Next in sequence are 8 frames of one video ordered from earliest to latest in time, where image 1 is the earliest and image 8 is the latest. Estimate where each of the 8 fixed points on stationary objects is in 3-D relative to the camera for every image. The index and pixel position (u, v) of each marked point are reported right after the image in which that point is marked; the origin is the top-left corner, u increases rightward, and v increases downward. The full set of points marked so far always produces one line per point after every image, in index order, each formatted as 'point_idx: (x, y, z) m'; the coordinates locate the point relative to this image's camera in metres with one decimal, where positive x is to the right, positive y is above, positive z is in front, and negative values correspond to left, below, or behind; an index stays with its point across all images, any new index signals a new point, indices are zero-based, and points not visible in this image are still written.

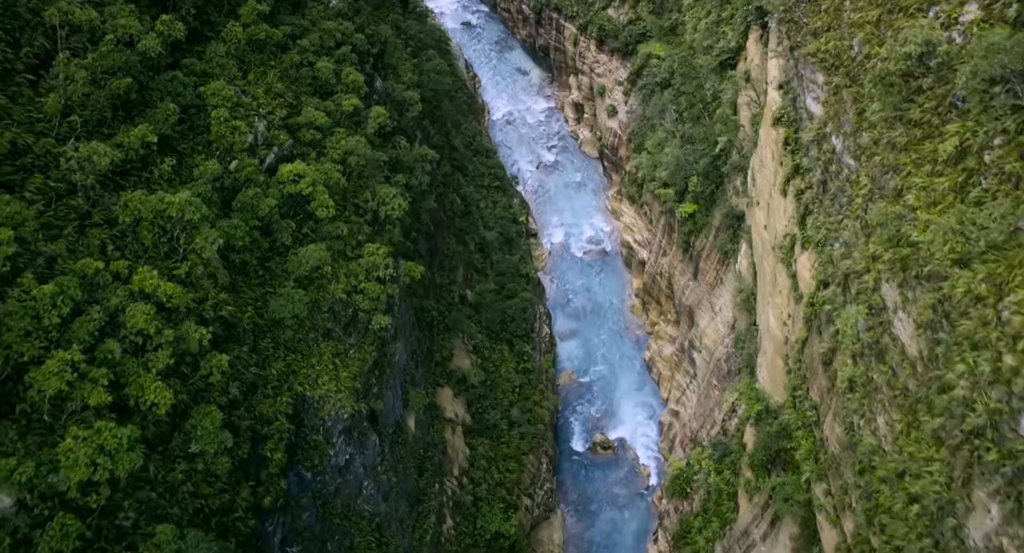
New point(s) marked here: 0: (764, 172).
0: (+6.1, +2.5, +19.2) m
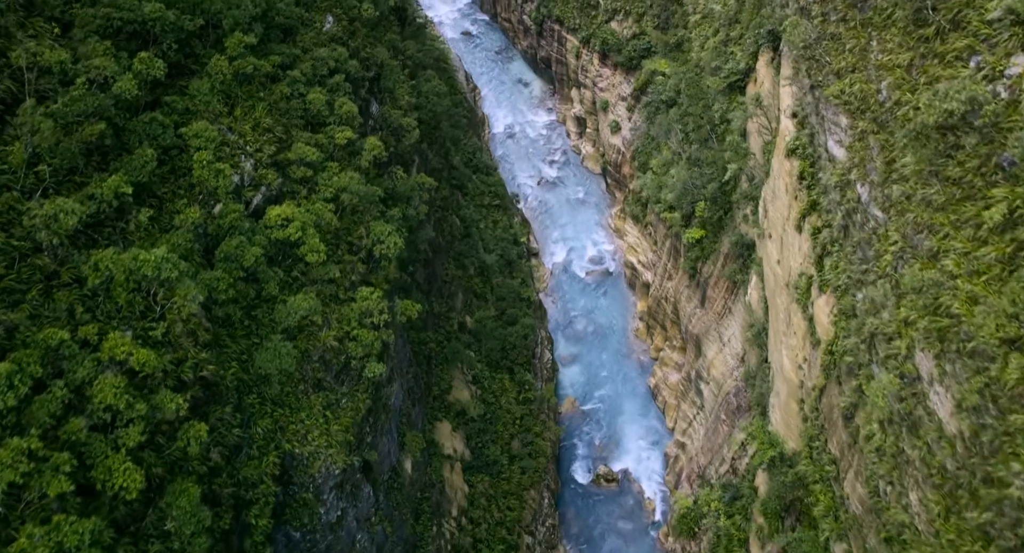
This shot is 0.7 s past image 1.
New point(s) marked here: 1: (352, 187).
0: (+6.1, +1.7, +18.4) m
1: (-3.1, +1.7, +15.4) m
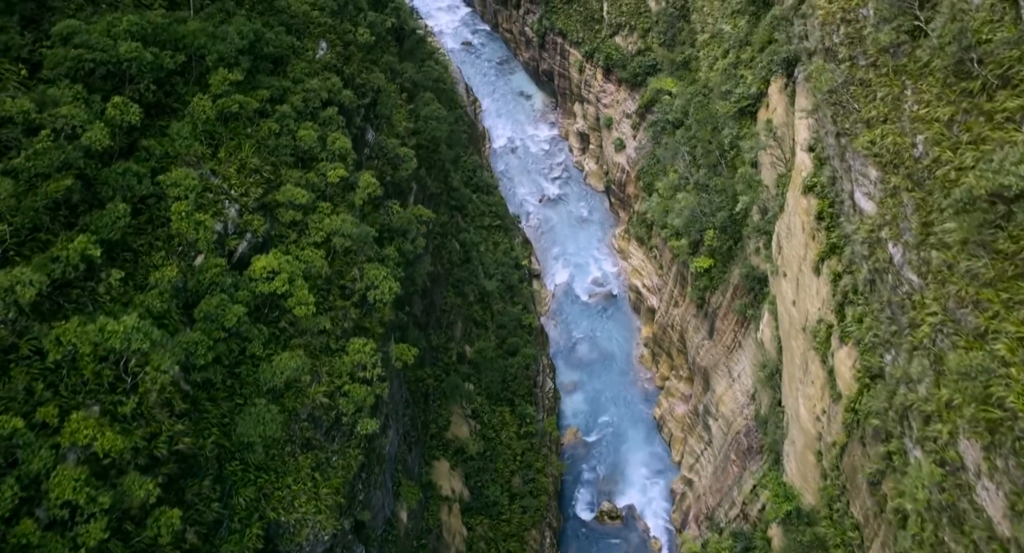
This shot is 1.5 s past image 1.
0: (+6.1, +0.7, +17.5) m
1: (-3.0, +0.9, +14.5) m
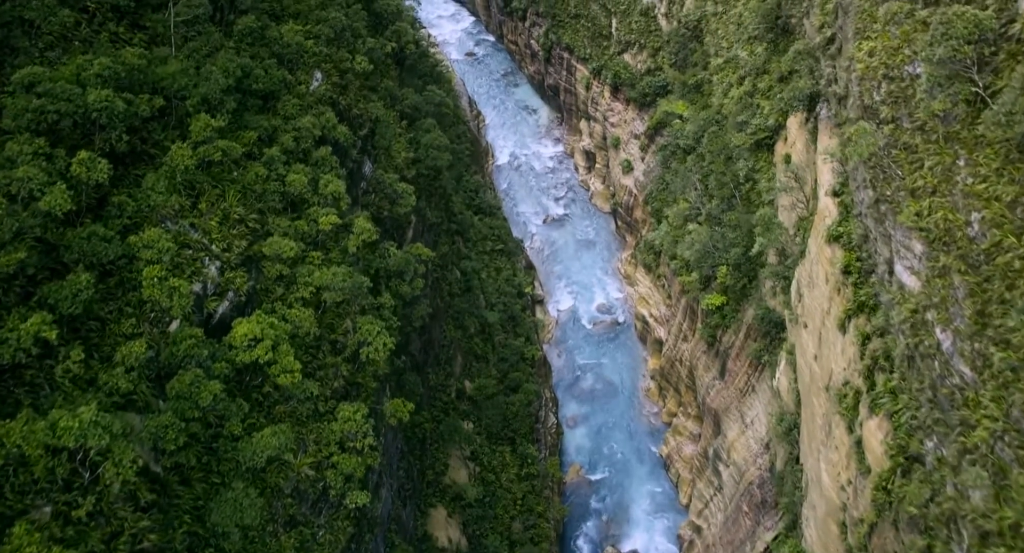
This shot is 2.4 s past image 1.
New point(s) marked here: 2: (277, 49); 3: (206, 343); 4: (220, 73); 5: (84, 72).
0: (+6.2, -0.3, +16.4) m
1: (-3.0, -0.1, +13.5) m
2: (-4.6, +4.4, +15.6) m
3: (-4.4, -1.0, +11.5) m
4: (-5.0, +3.4, +13.6) m
5: (-6.2, +2.9, +11.7) m
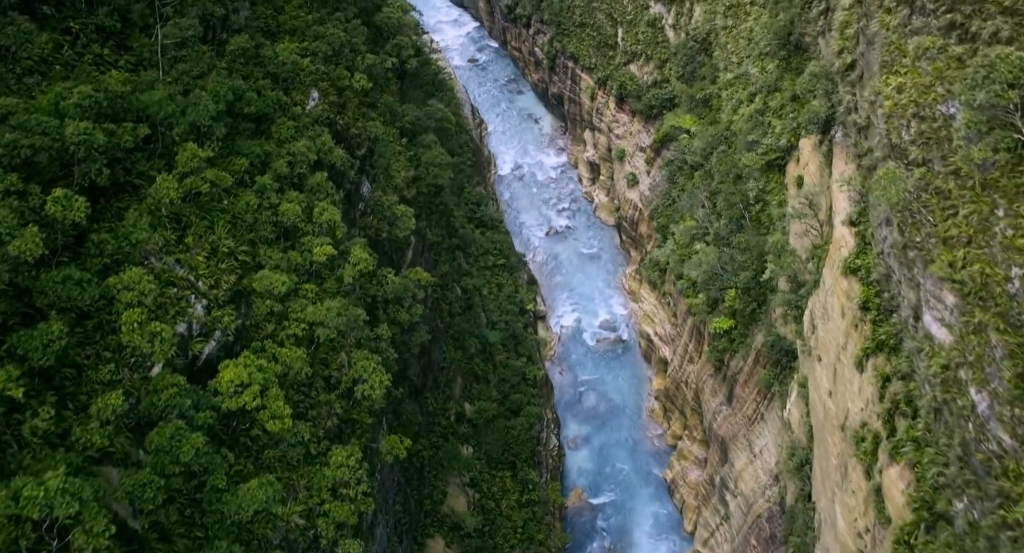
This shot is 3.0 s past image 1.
0: (+6.2, -1.0, +15.8) m
1: (-2.9, -0.7, +12.8) m
2: (-4.5, +3.9, +15.0) m
3: (-4.4, -1.5, +10.8) m
4: (-4.9, +2.8, +13.0) m
5: (-6.2, +2.4, +11.0) m
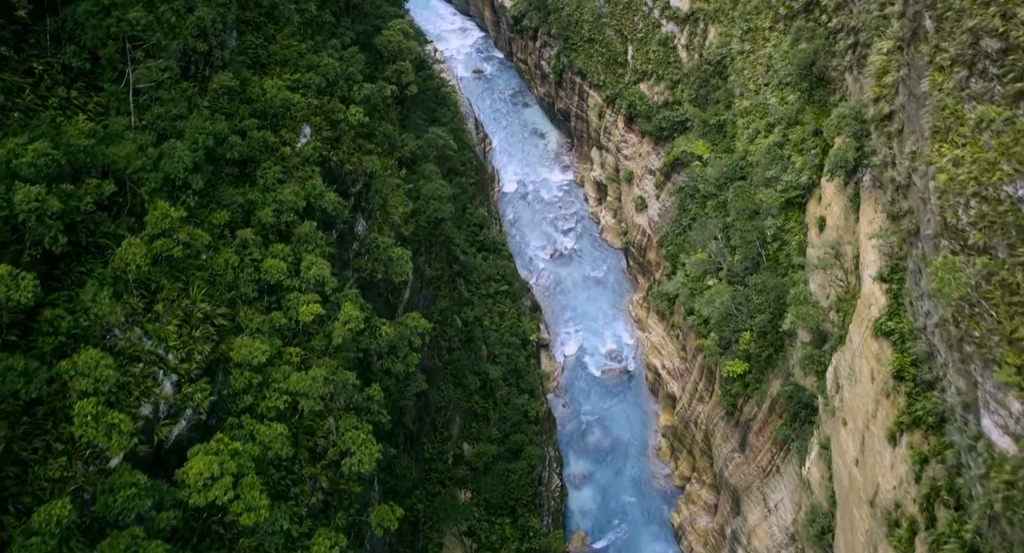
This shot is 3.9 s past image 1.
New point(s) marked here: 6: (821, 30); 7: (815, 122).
0: (+6.3, -2.0, +14.6) m
1: (-2.9, -1.6, +11.7) m
2: (-4.4, +2.9, +13.9) m
3: (-4.3, -2.5, +9.7) m
4: (-4.8, +1.9, +11.9) m
5: (-6.1, +1.5, +9.9) m
6: (+7.7, +6.1, +19.8) m
7: (+7.4, +3.8, +19.6) m
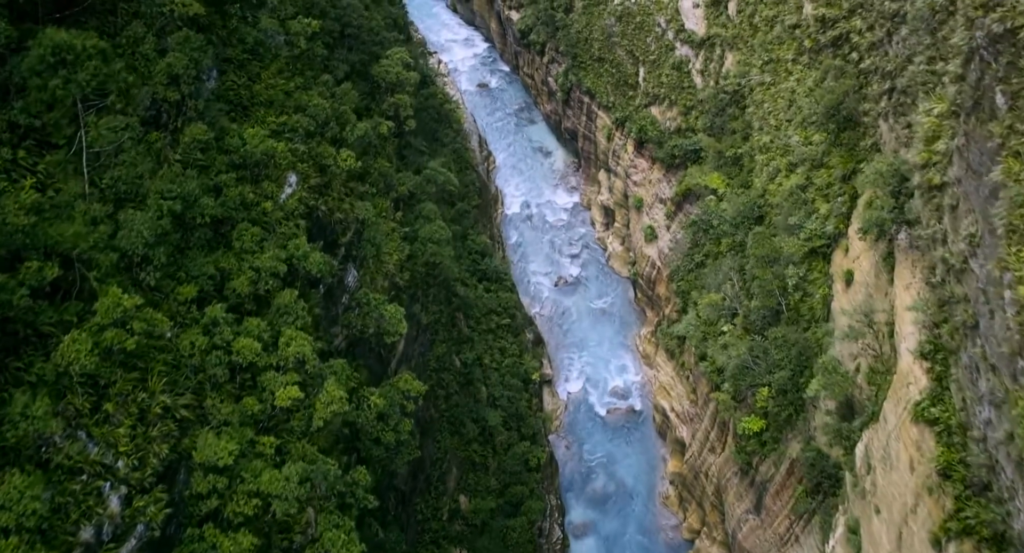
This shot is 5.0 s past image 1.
0: (+6.3, -3.3, +13.3) m
1: (-2.9, -2.7, +10.4) m
2: (-4.3, +1.9, +12.6) m
3: (-4.4, -3.5, +8.4) m
4: (-4.7, +0.8, +10.5) m
5: (-6.1, +0.5, +8.6) m
6: (+7.9, +4.8, +18.5) m
7: (+7.5, +2.5, +18.2) m
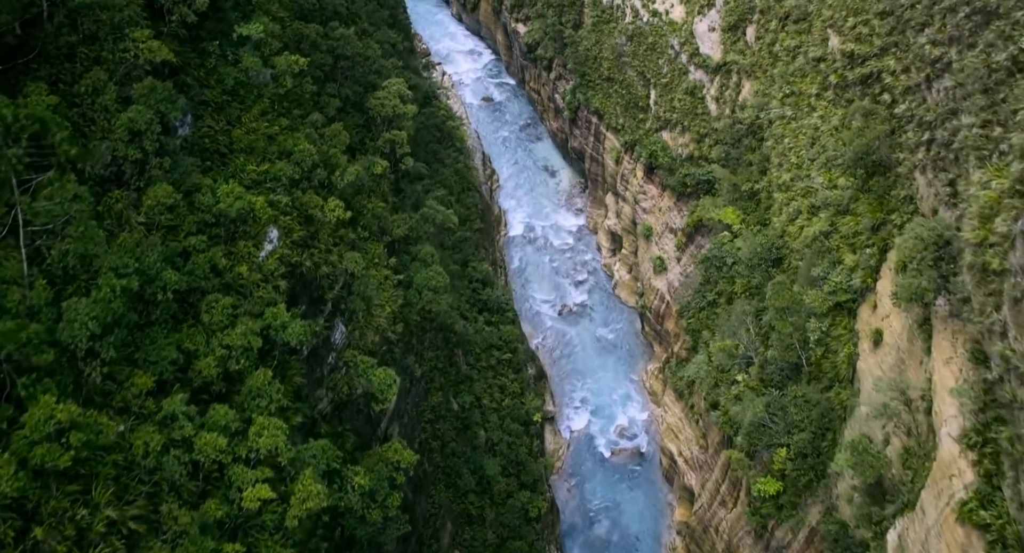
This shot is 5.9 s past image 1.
0: (+6.3, -4.5, +12.0) m
1: (-2.9, -3.8, +9.1) m
2: (-4.3, +0.8, +11.3) m
3: (-4.4, -4.6, +7.1) m
4: (-4.7, -0.2, +9.3) m
5: (-6.1, -0.5, +7.4) m
6: (+8.0, +3.6, +17.2) m
7: (+7.6, +1.3, +16.9) m
